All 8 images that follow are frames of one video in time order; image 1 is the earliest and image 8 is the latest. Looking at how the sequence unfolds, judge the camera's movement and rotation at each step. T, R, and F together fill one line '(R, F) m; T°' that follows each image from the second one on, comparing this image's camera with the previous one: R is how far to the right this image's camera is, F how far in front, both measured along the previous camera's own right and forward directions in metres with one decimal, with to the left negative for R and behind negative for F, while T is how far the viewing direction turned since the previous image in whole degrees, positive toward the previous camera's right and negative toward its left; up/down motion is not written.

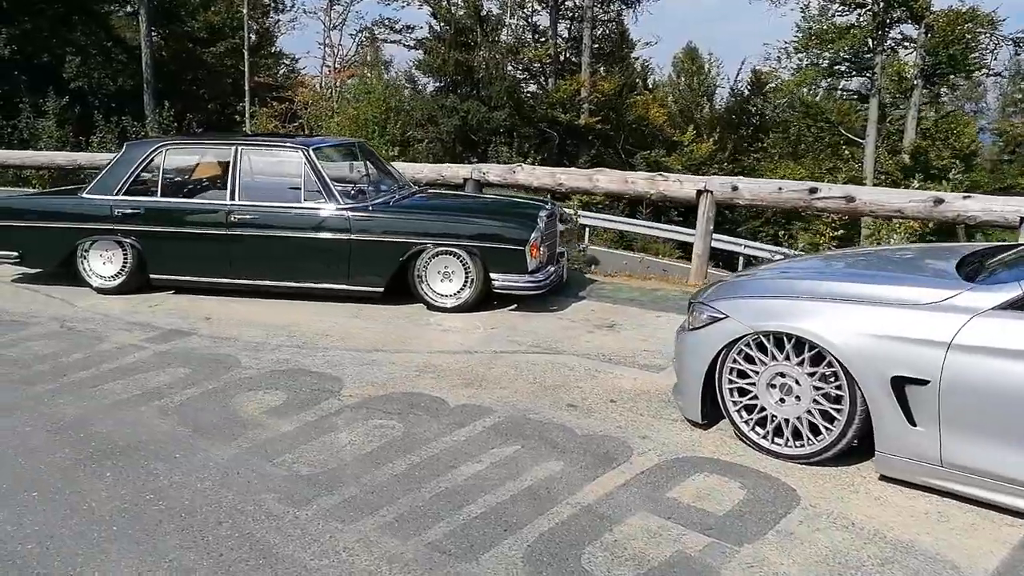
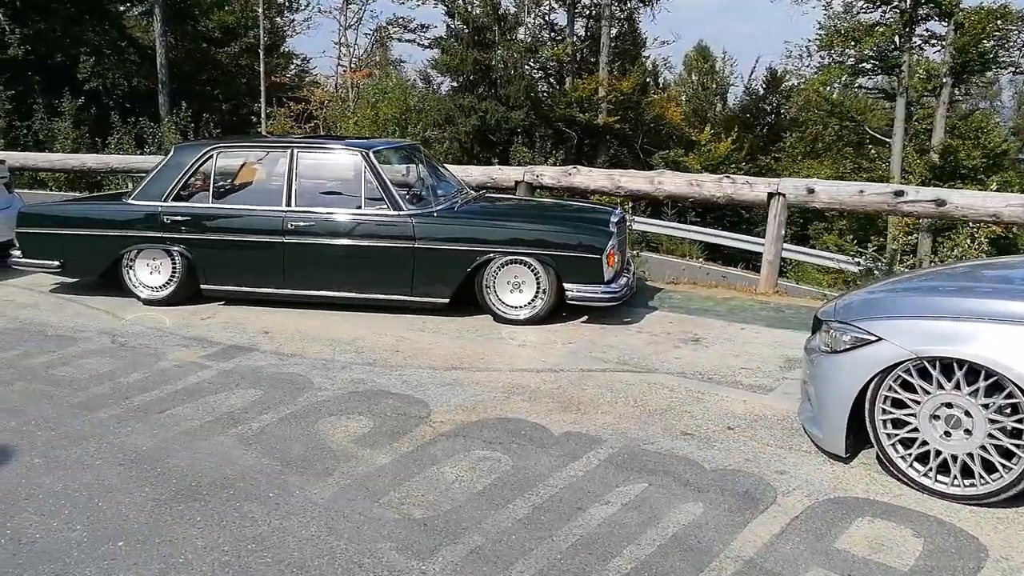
(-0.4, +0.4) m; 0°
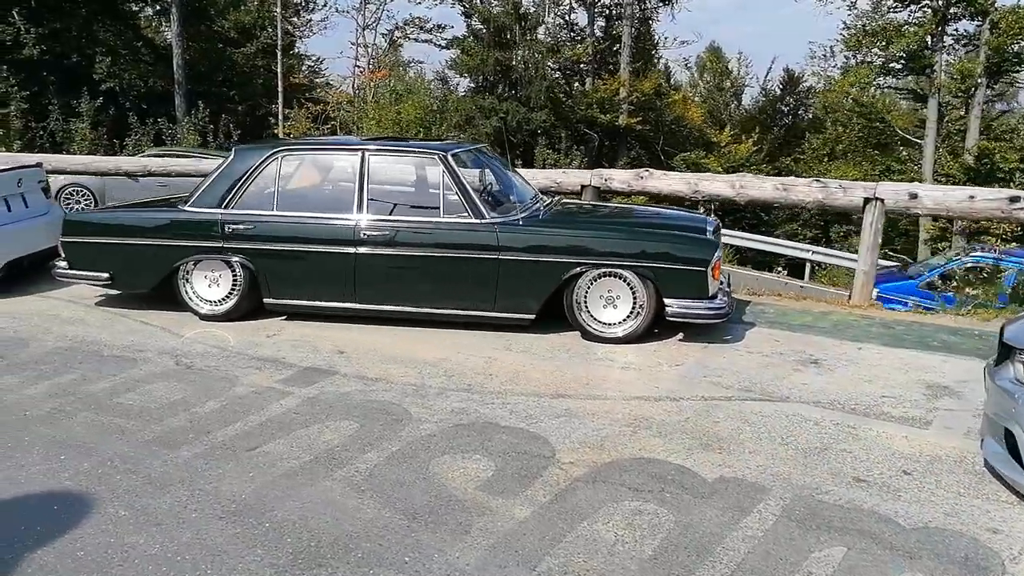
(-0.5, +0.5) m; 0°
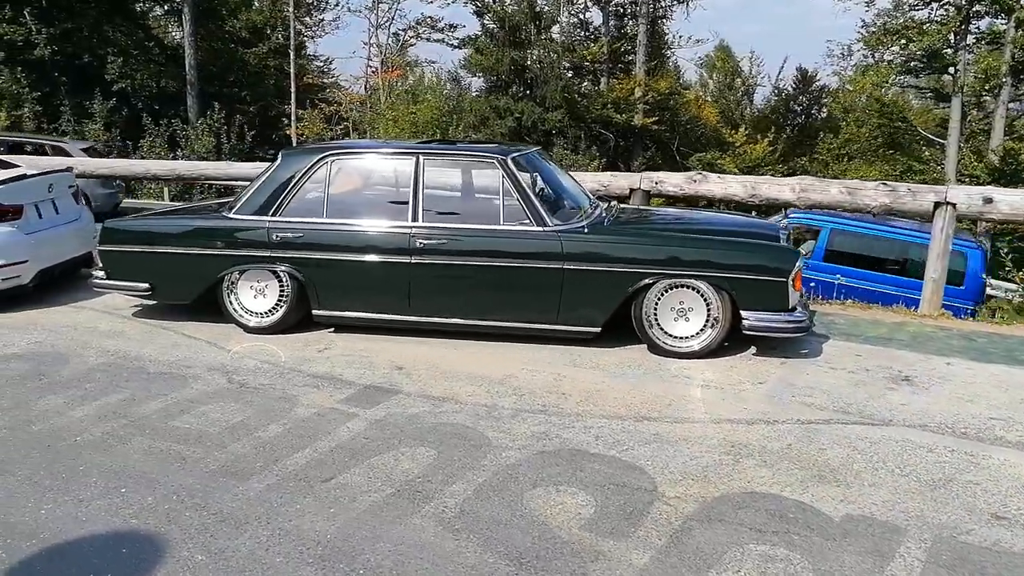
(-0.3, +0.3) m; 0°
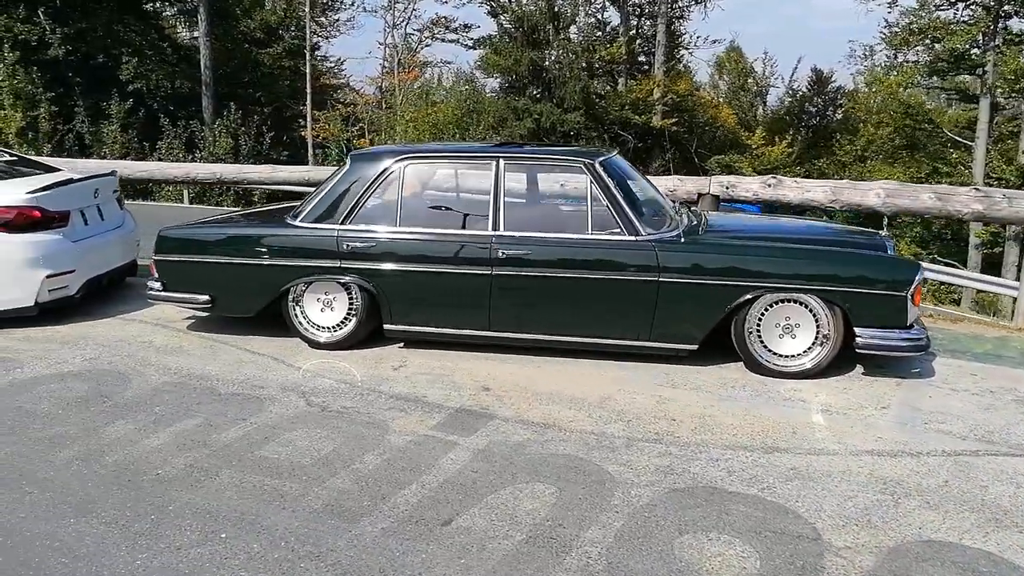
(-0.4, +0.3) m; 0°
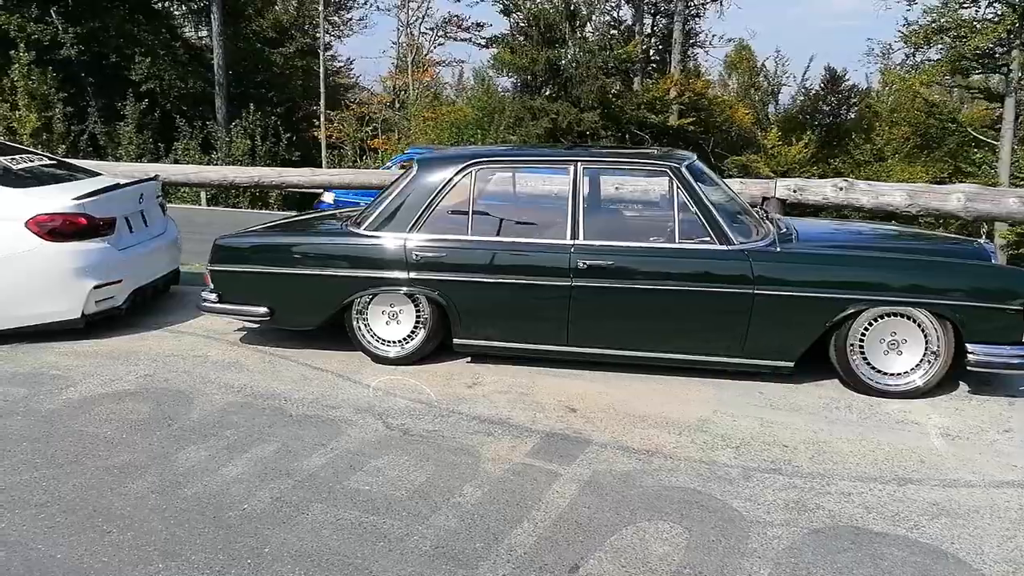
(-0.4, +0.3) m; 0°
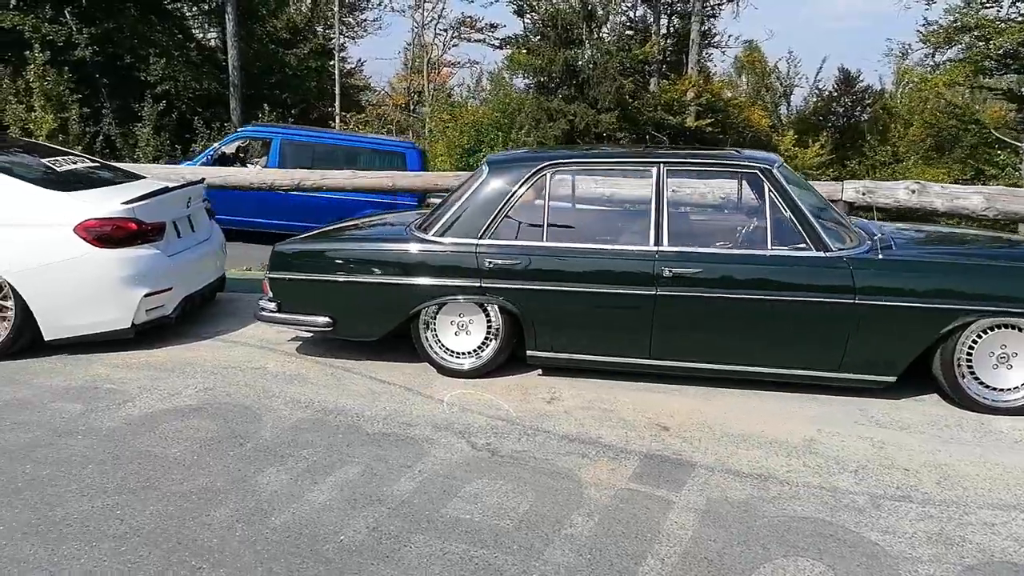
(-0.3, +0.3) m; 0°
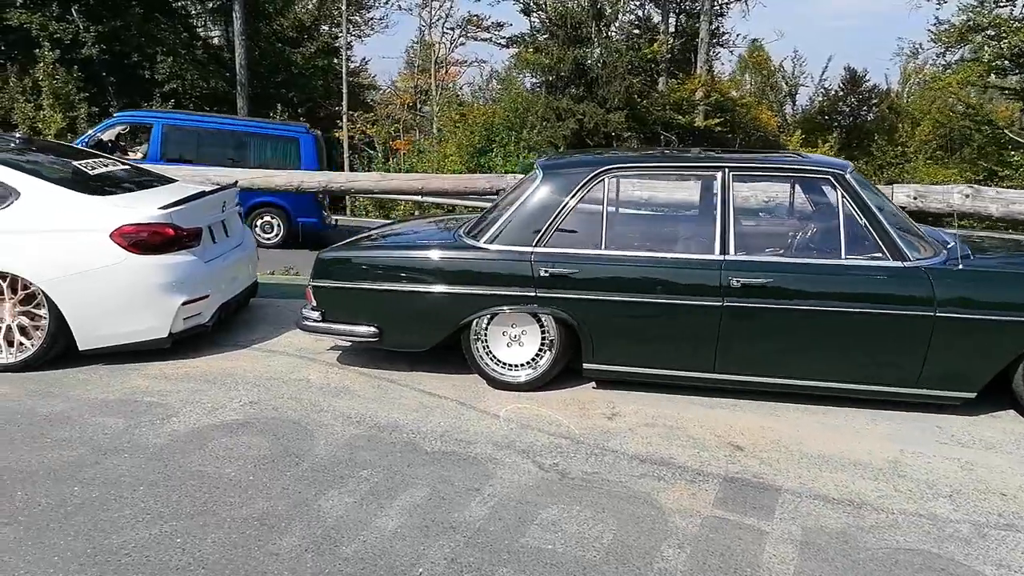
(-0.3, +0.2) m; 0°
